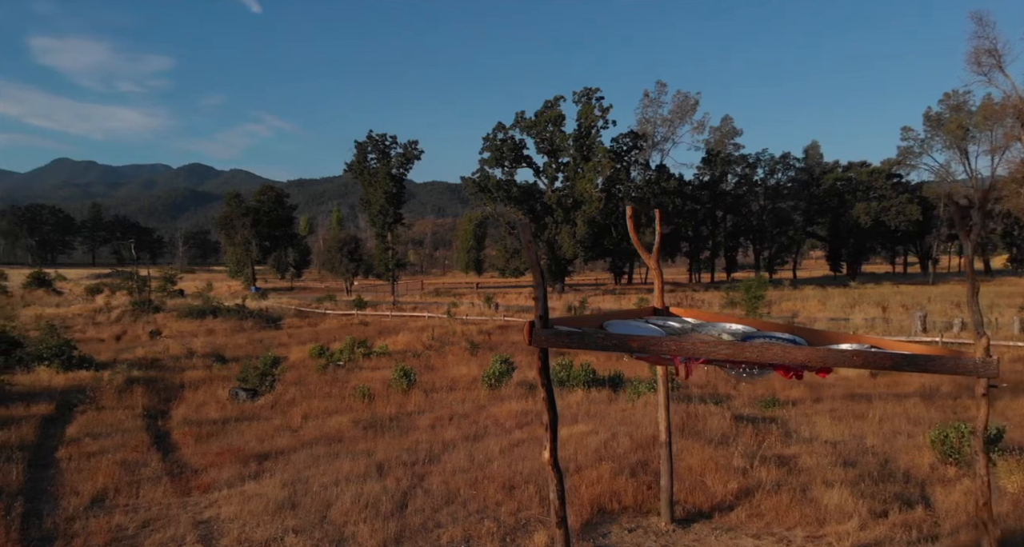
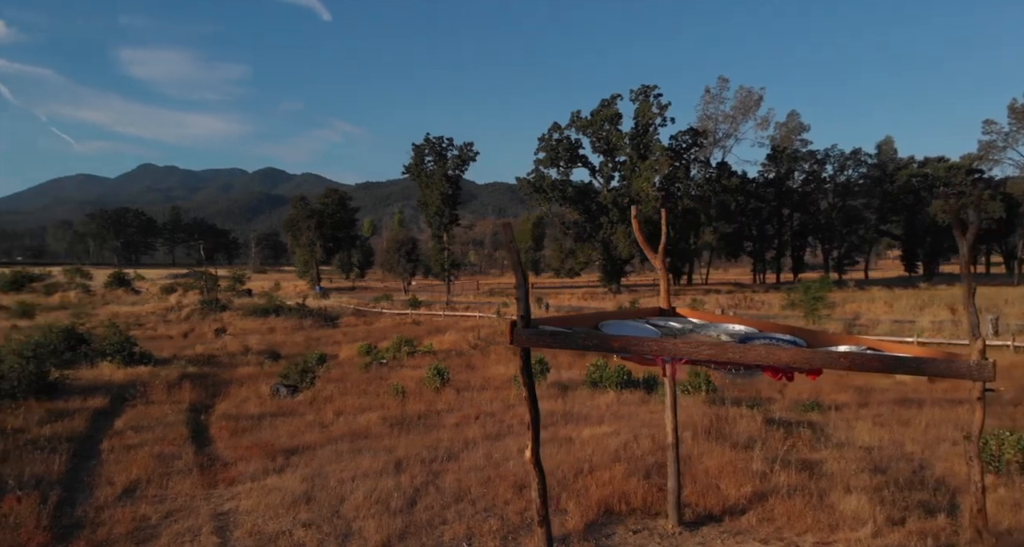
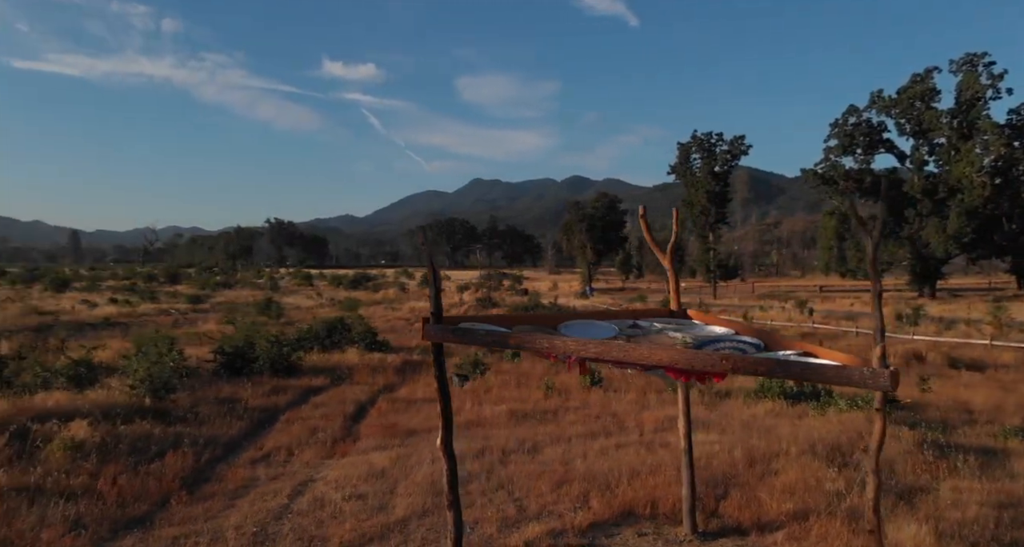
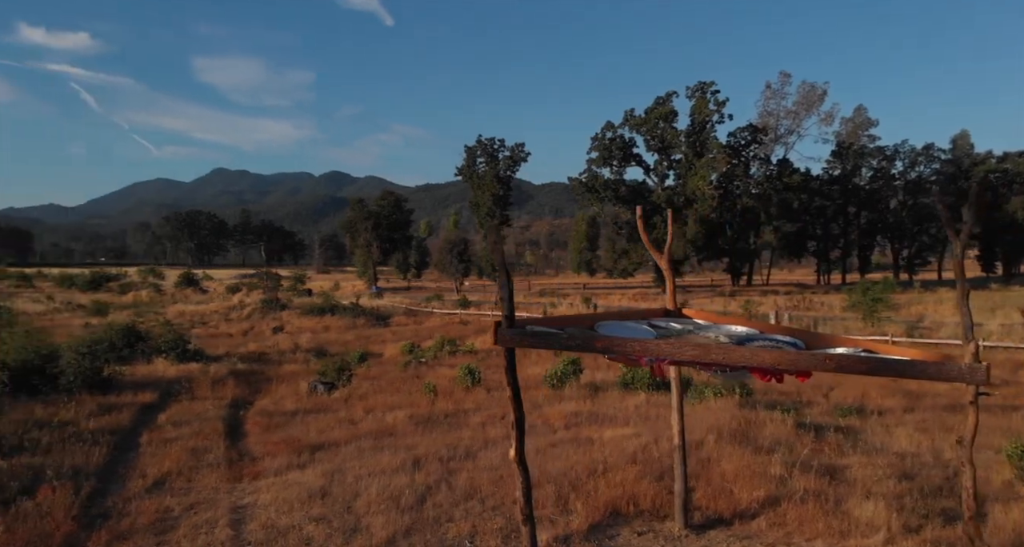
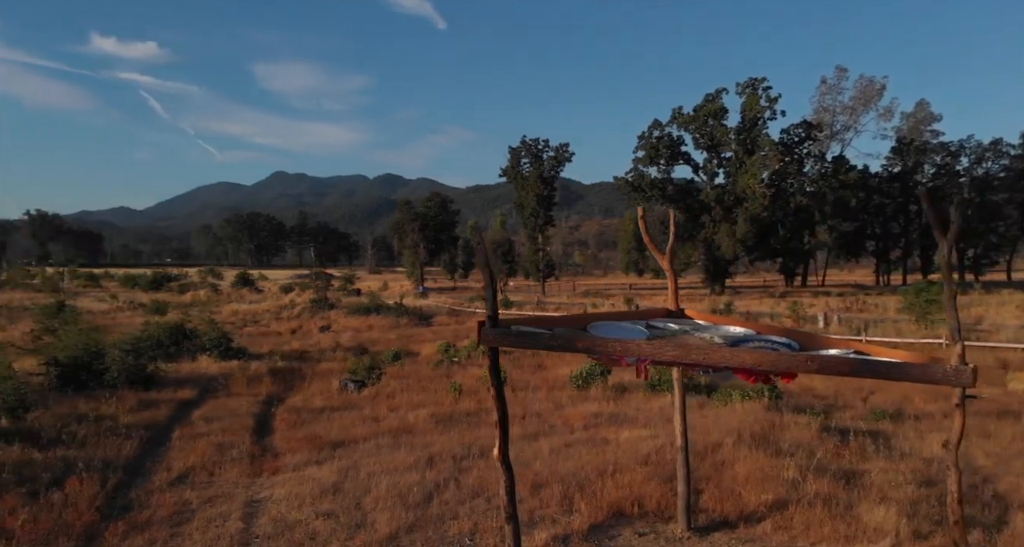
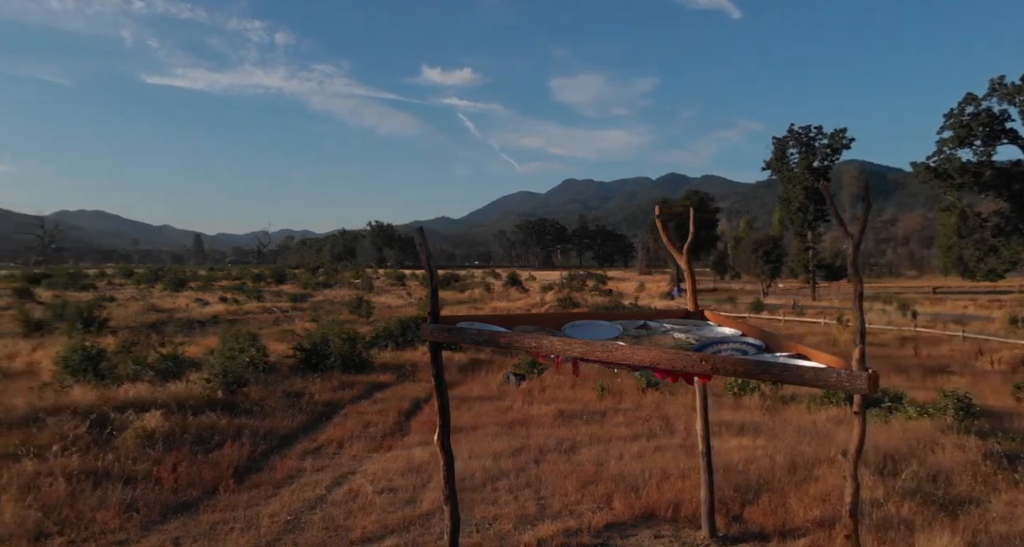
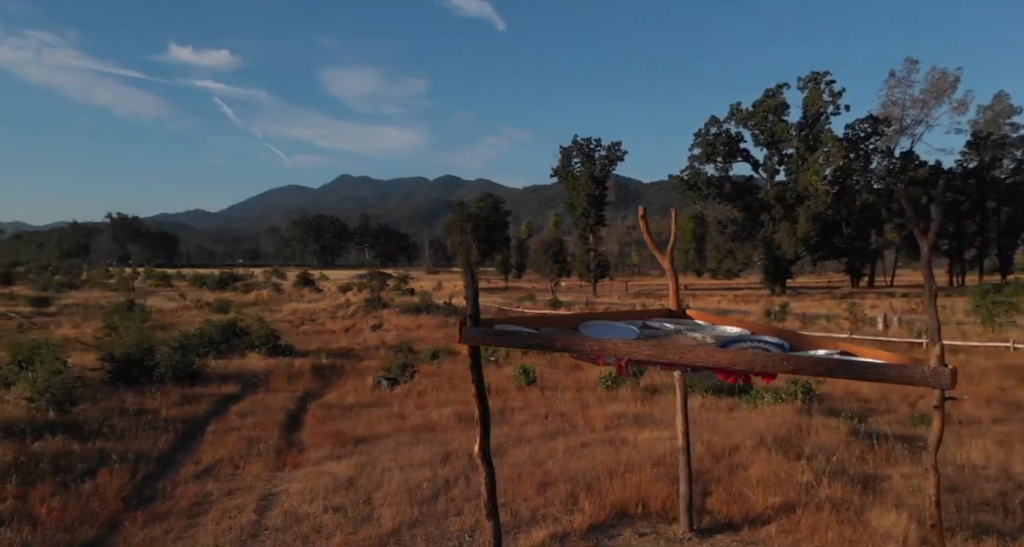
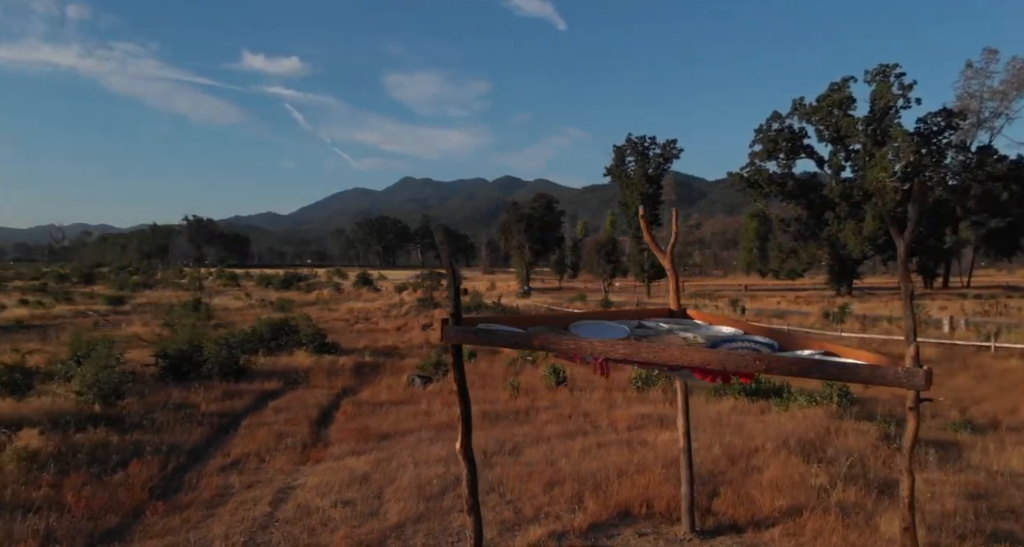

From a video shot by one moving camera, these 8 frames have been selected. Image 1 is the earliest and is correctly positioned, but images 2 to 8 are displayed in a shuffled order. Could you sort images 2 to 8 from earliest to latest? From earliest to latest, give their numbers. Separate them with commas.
2, 4, 5, 7, 8, 3, 6
